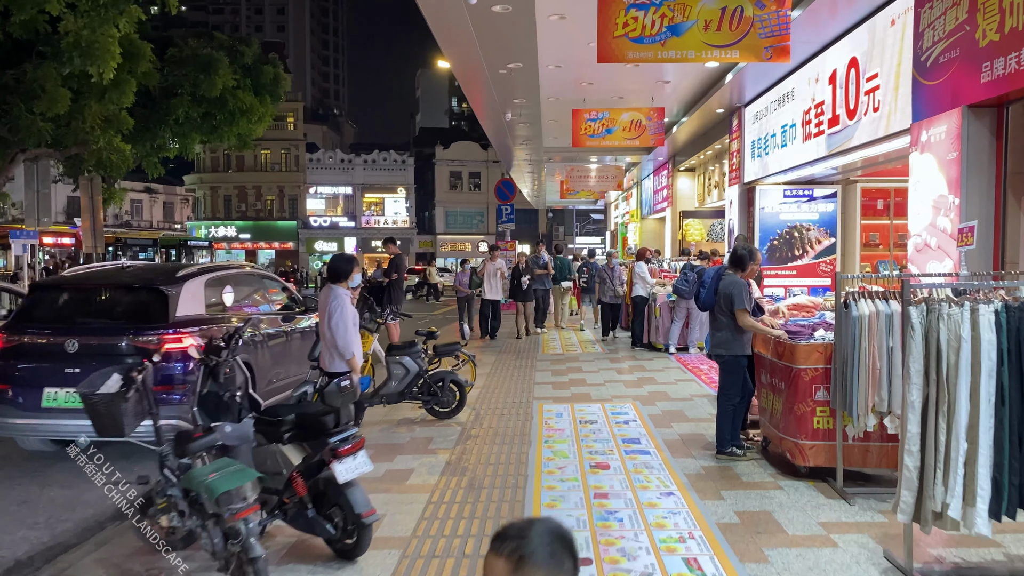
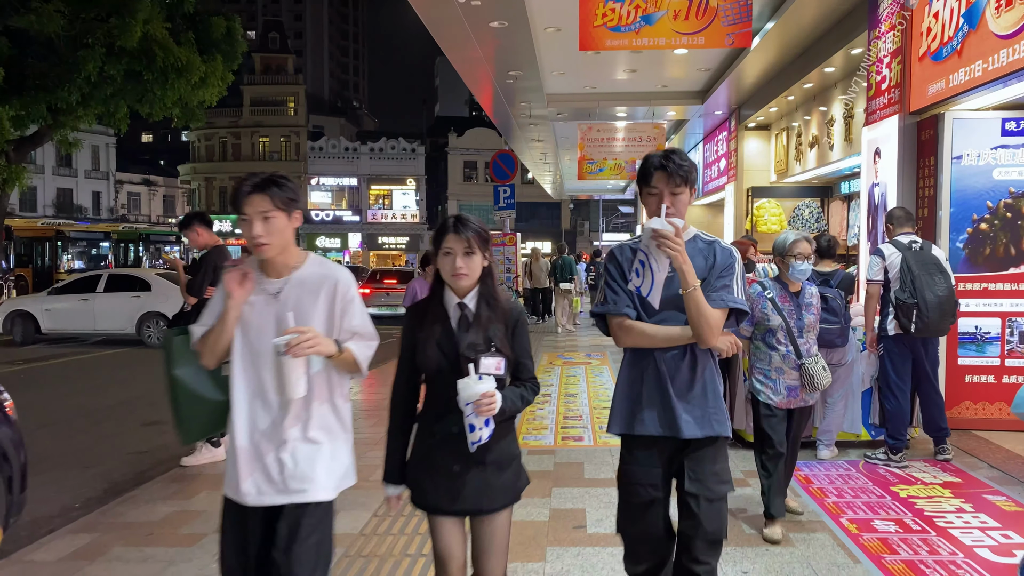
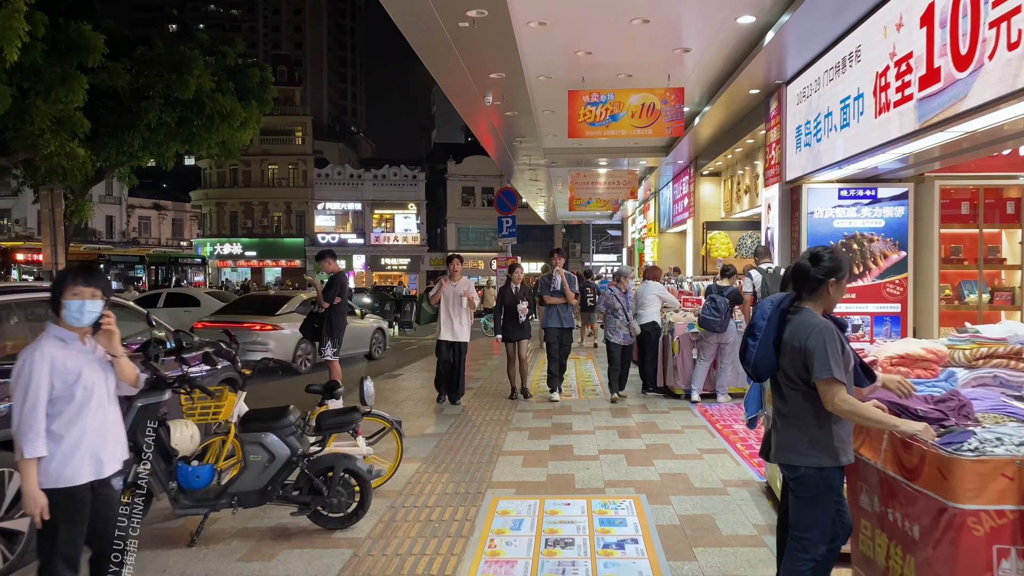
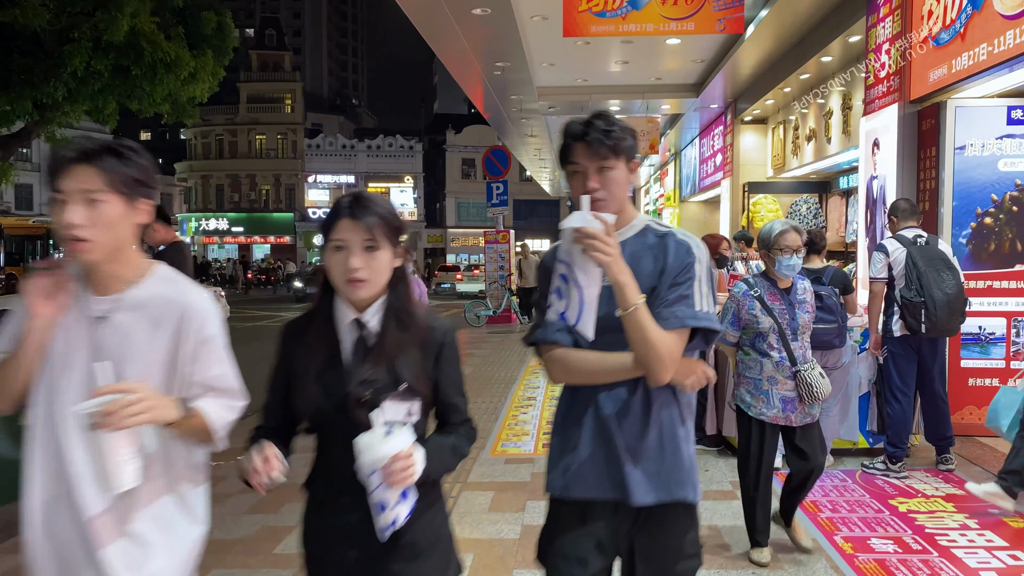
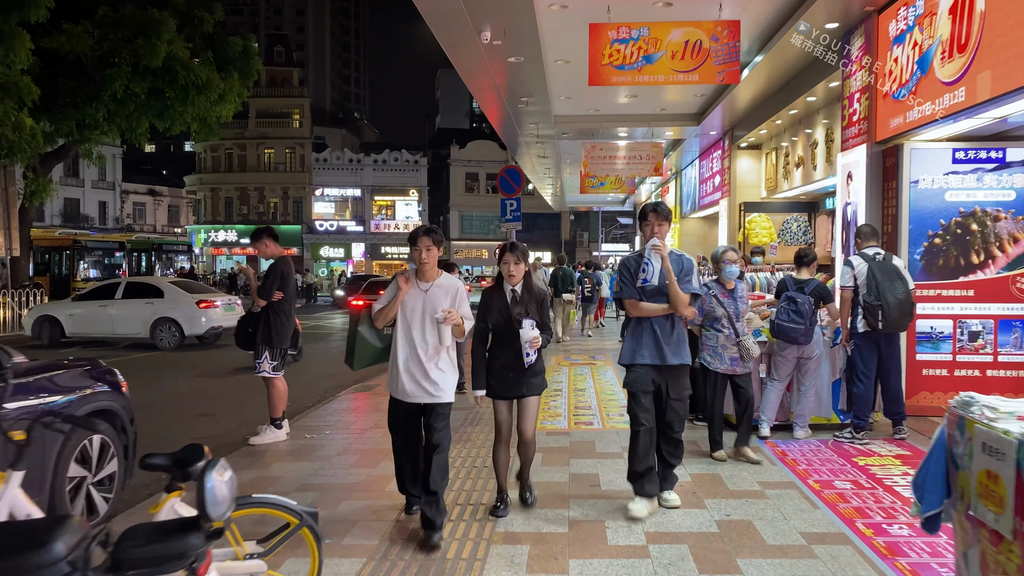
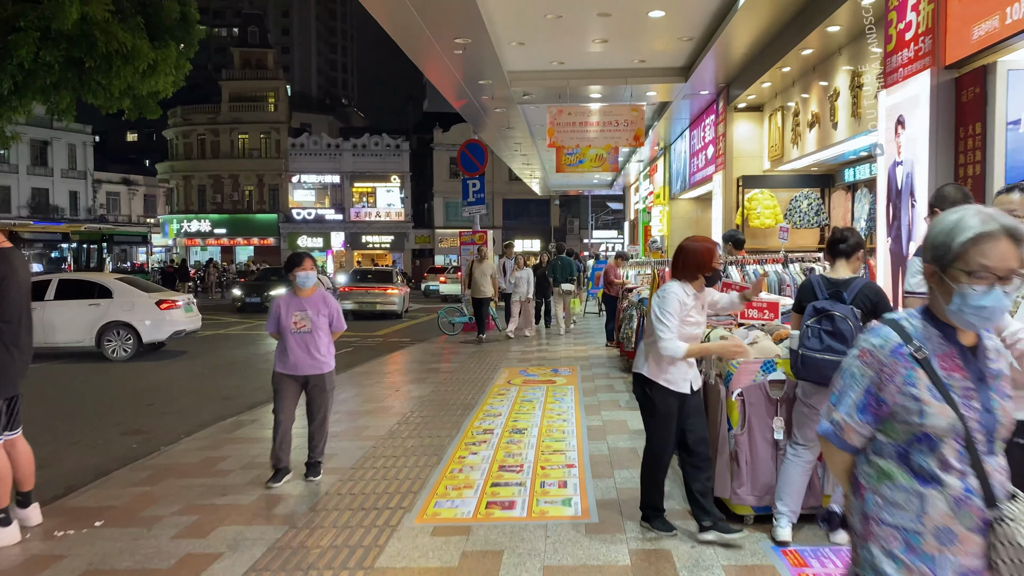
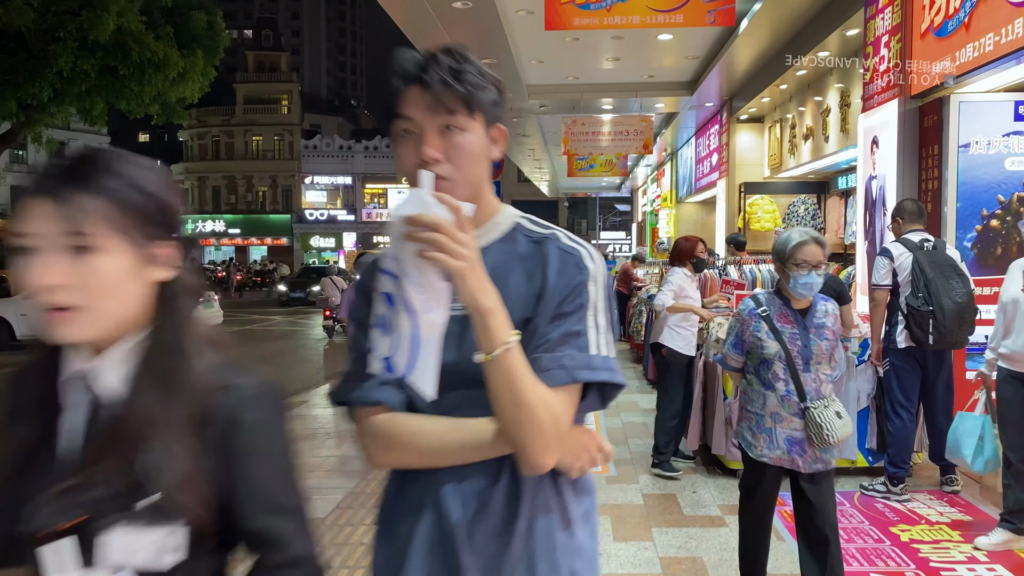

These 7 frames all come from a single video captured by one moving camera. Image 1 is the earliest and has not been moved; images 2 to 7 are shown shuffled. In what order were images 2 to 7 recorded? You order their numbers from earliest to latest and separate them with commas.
3, 5, 2, 4, 7, 6
